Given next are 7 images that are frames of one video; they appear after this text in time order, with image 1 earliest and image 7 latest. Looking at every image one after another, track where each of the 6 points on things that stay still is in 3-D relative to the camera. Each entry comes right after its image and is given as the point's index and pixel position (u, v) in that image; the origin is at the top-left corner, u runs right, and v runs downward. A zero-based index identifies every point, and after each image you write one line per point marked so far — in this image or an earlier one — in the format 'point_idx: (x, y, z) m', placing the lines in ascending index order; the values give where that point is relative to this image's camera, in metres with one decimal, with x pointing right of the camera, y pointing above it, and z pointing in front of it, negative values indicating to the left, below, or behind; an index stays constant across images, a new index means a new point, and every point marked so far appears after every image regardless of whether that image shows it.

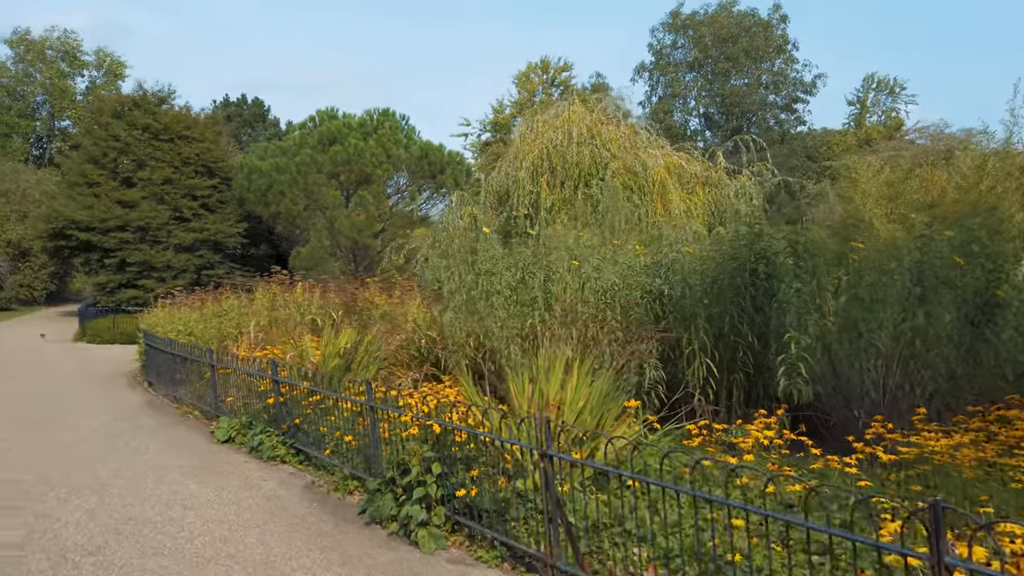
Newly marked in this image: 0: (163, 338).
0: (-4.7, -0.7, +10.5) m
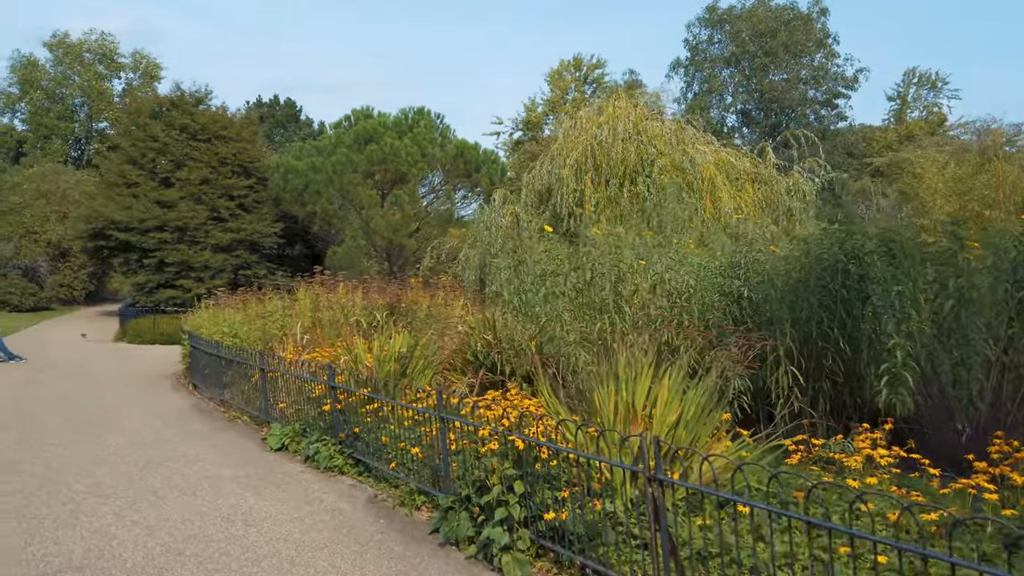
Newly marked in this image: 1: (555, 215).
0: (-4.0, -0.7, +10.4) m
1: (+0.8, +1.5, +15.2) m
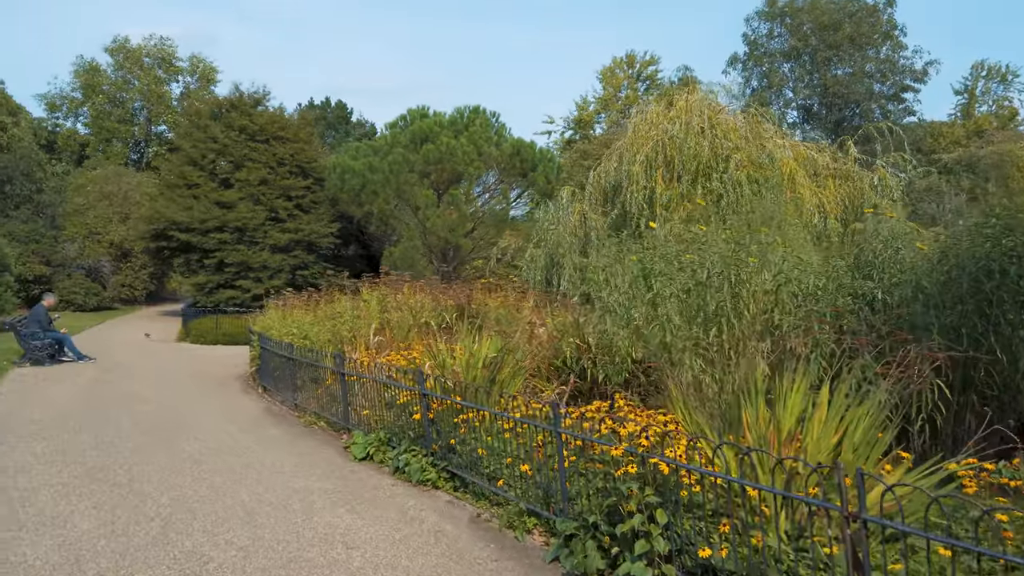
0: (-3.0, -0.7, +10.1) m
1: (+2.1, +1.5, +14.7) m
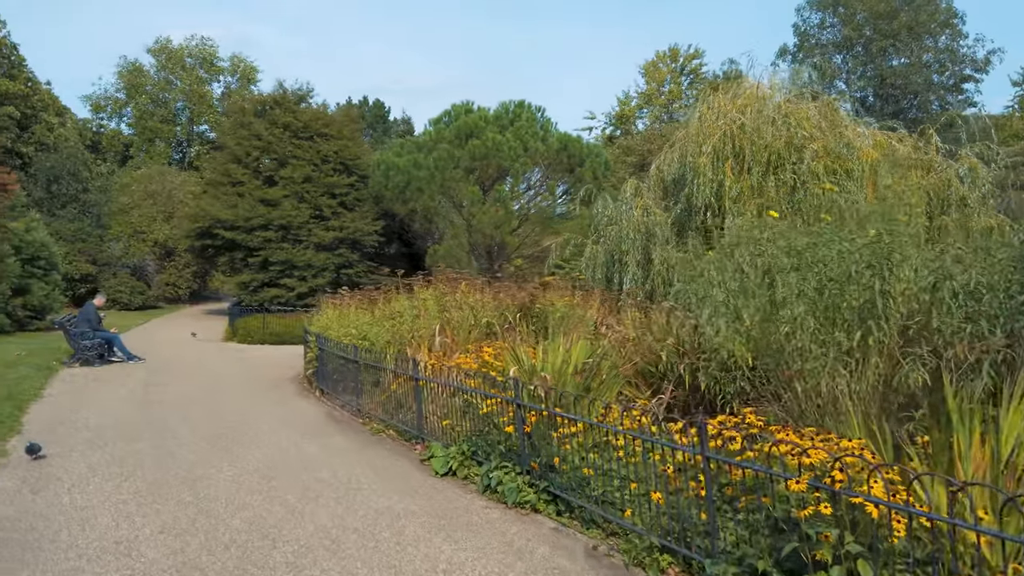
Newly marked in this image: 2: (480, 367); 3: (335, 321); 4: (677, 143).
0: (-2.1, -0.7, +9.6) m
1: (+3.2, +1.5, +13.9) m
2: (-0.3, -0.7, +7.3) m
3: (-2.5, -0.5, +10.9) m
4: (+3.1, +2.7, +14.7) m
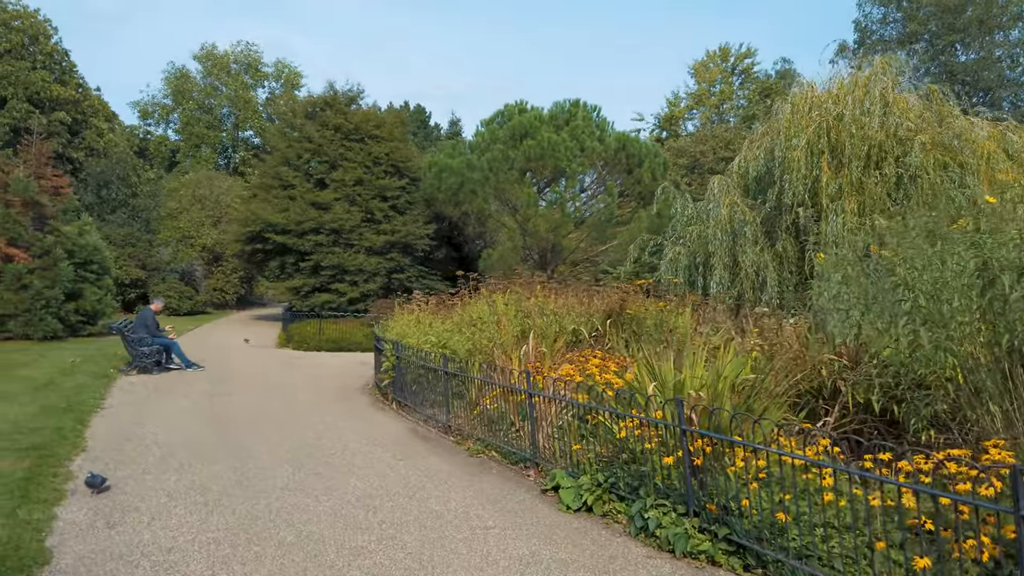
0: (-1.1, -0.7, +8.8) m
1: (+4.4, +1.4, +12.9) m
2: (+0.7, -0.8, +6.4) m
3: (-1.4, -0.5, +10.2) m
4: (+4.4, +2.7, +13.8) m
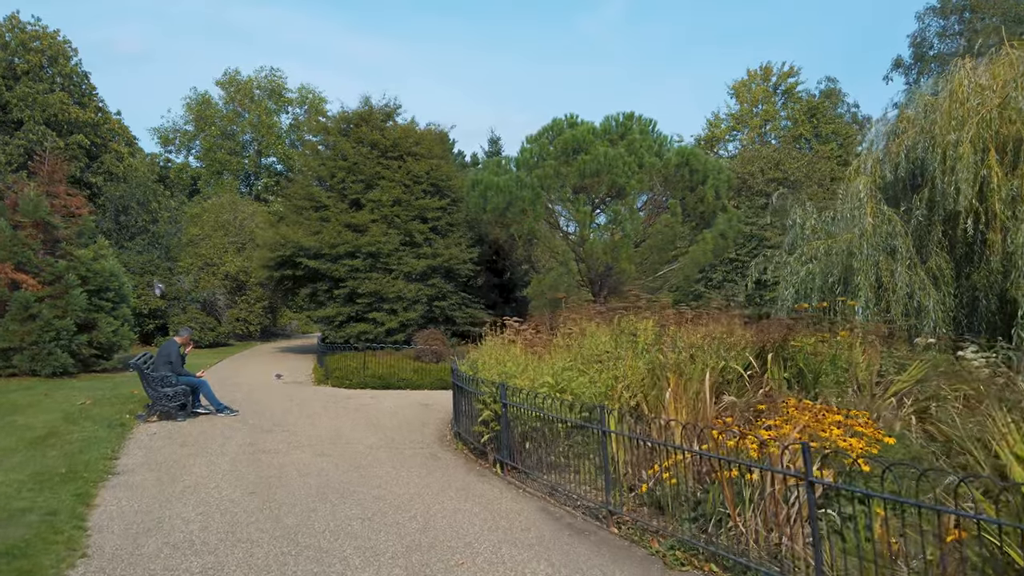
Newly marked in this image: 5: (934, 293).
0: (+0.2, -0.9, +6.6) m
1: (+5.7, +1.1, +10.7) m
2: (+1.9, -0.9, +4.2) m
3: (-0.1, -0.8, +8.0) m
4: (+5.8, +2.3, +11.6) m
5: (+5.5, -0.1, +10.1) m
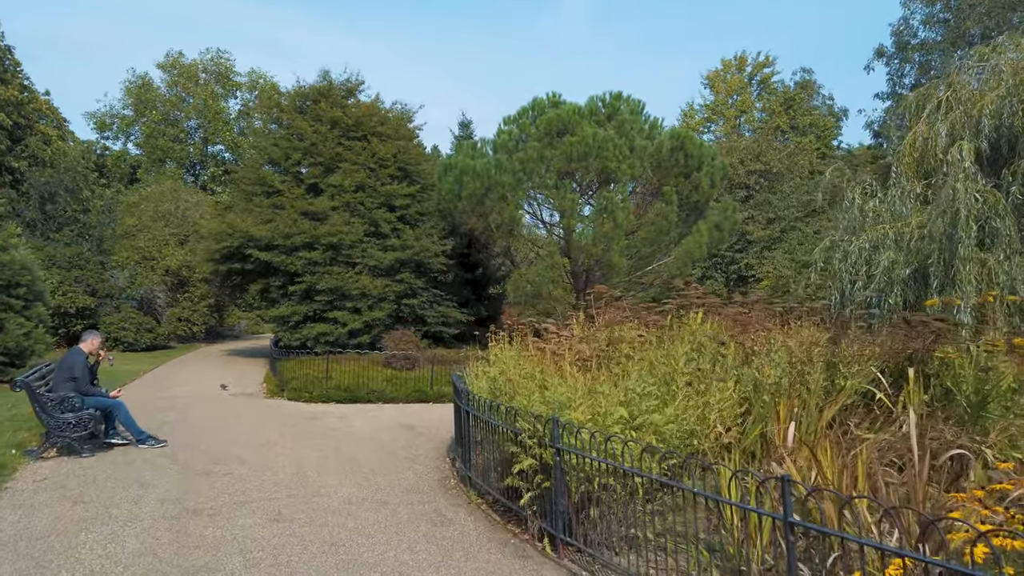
0: (+0.5, -0.9, +4.4) m
1: (+5.8, +1.1, +8.8) m
2: (+2.4, -0.8, +2.1) m
3: (+0.2, -0.7, +5.7) m
4: (+5.8, +2.3, +9.7) m
5: (+5.6, 0.0, +8.2) m
